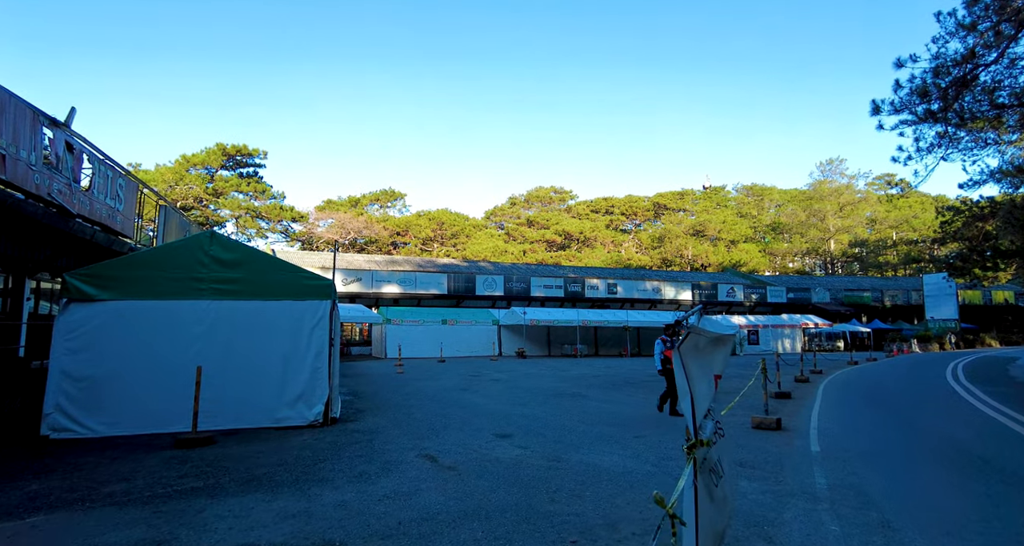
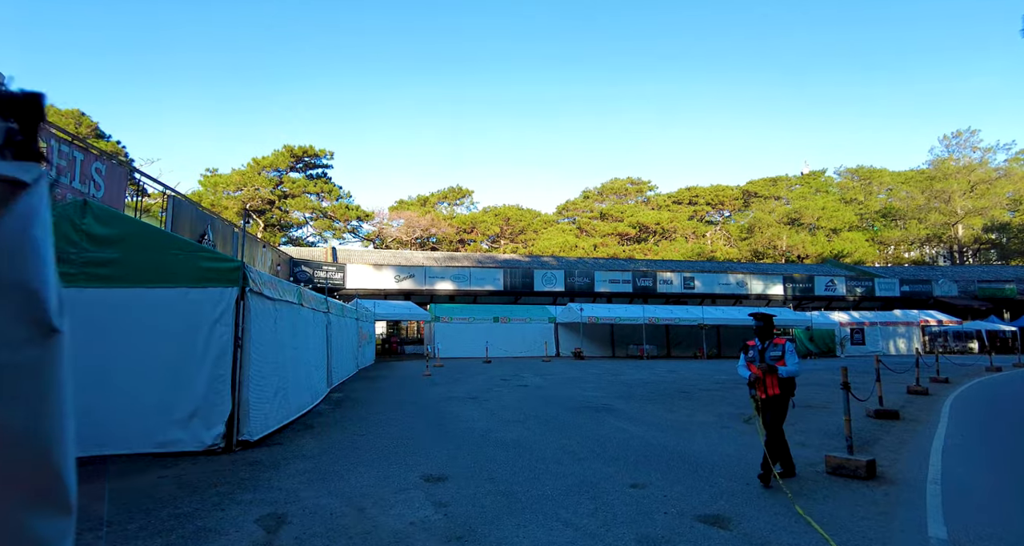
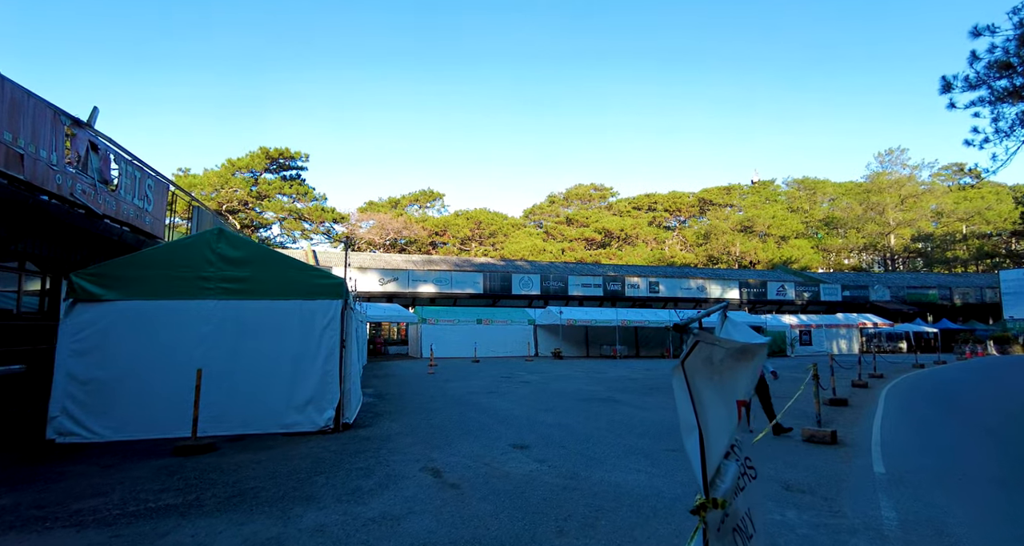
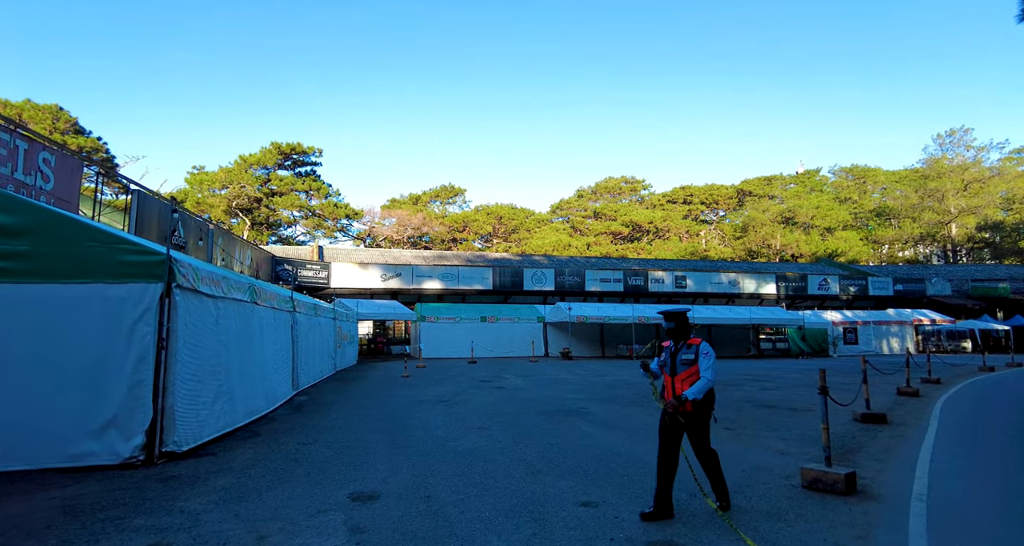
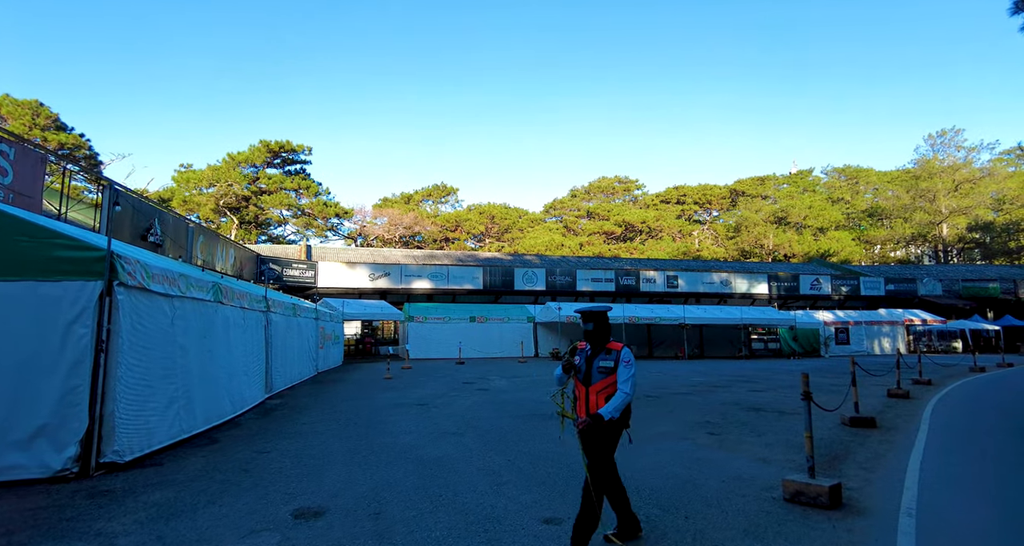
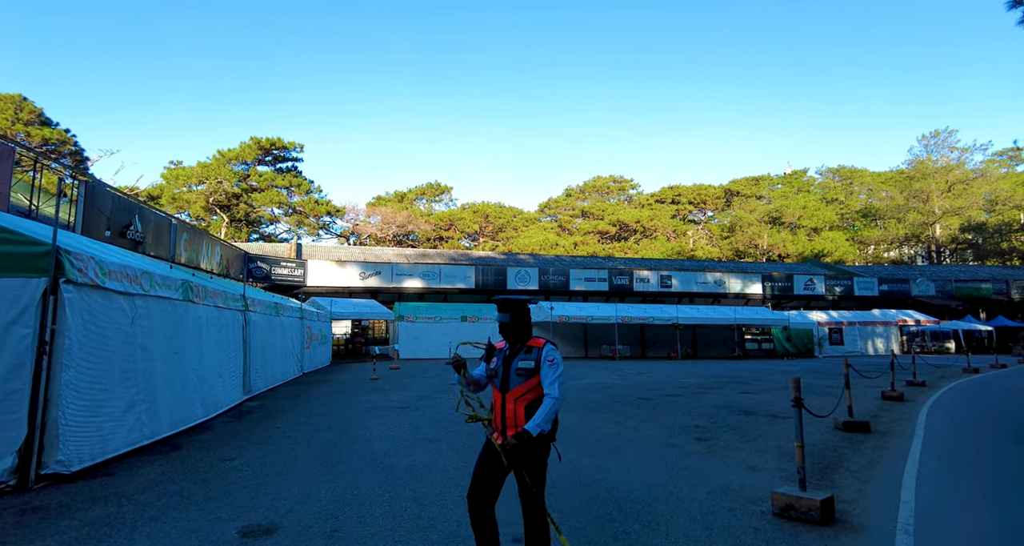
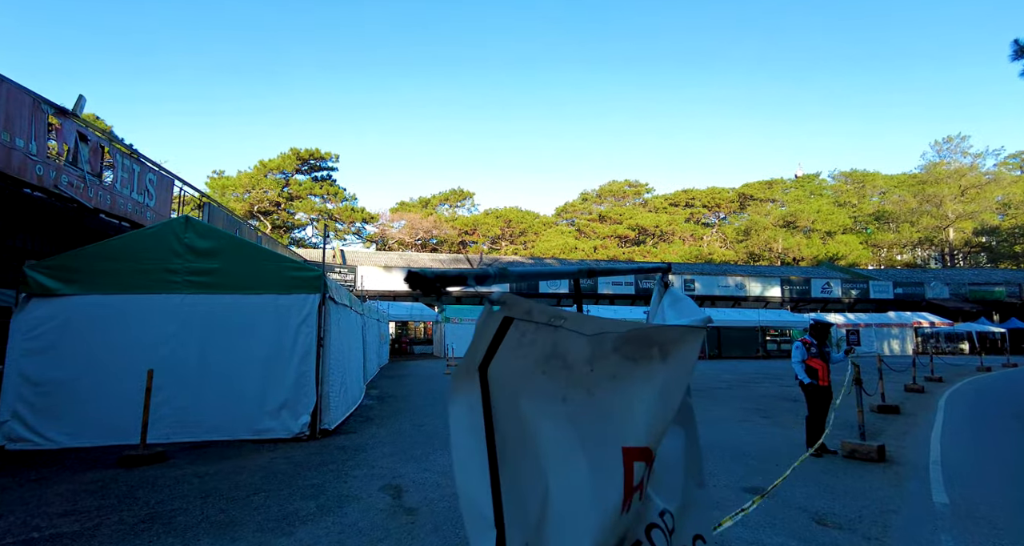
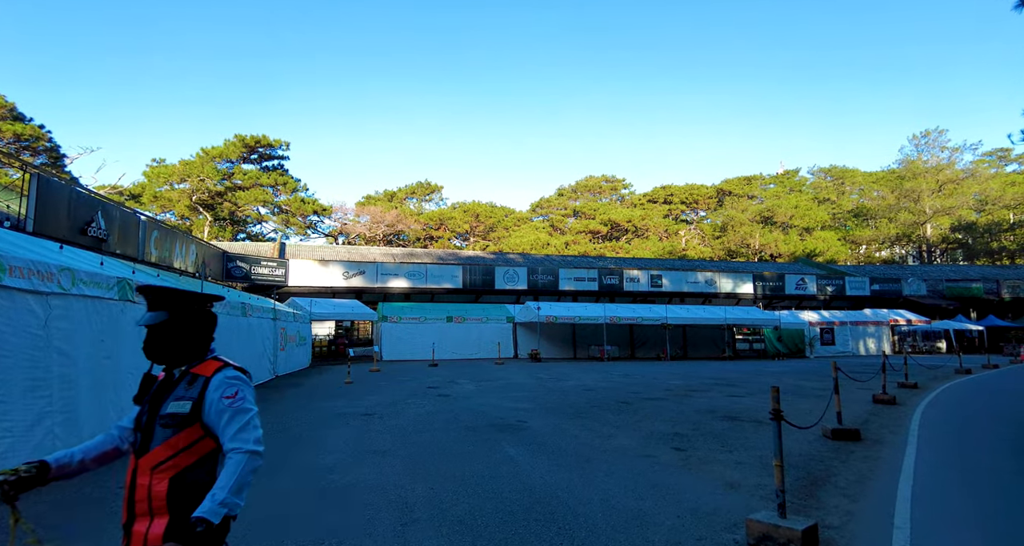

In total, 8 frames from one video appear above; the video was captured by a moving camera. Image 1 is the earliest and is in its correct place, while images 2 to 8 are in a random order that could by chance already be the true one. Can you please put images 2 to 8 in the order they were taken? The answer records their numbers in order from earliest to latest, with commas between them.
3, 7, 2, 4, 5, 6, 8
